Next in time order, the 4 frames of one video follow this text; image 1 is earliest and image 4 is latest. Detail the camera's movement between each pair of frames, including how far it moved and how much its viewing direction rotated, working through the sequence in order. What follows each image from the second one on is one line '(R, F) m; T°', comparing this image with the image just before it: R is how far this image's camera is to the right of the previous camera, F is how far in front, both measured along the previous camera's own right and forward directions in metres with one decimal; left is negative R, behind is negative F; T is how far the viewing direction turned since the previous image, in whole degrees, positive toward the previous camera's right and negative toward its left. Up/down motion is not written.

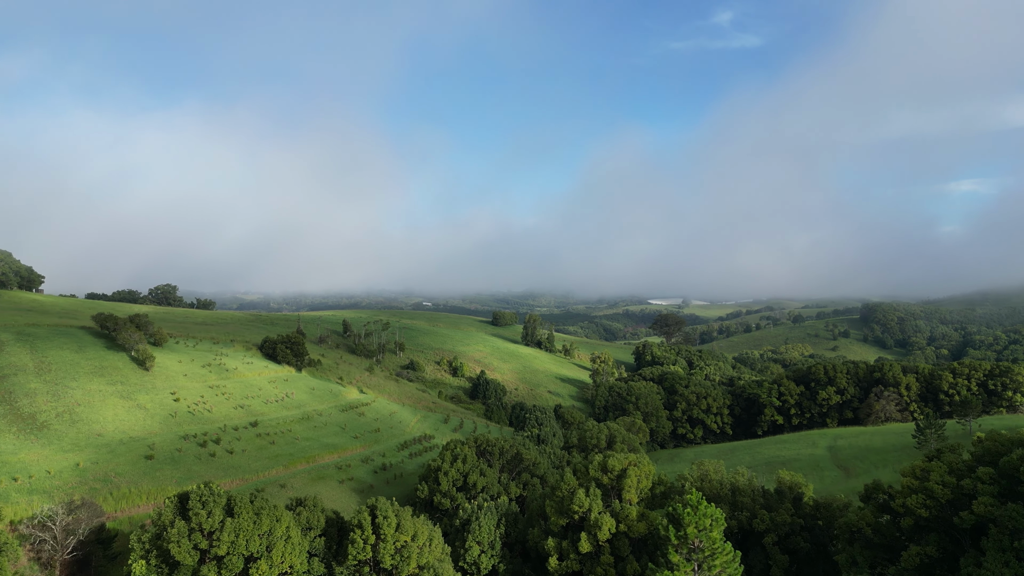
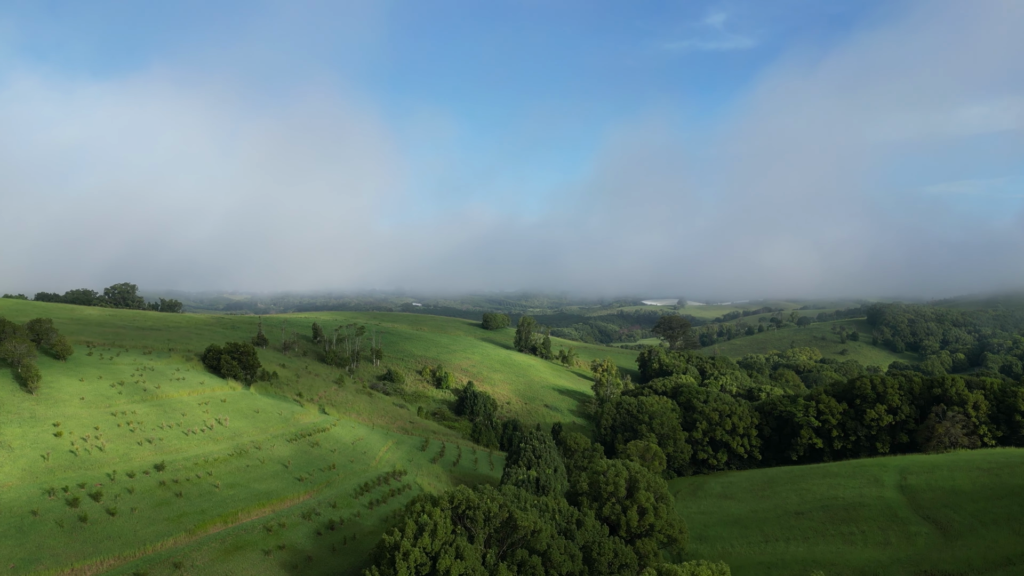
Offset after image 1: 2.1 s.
(+0.2, +10.5) m; +1°
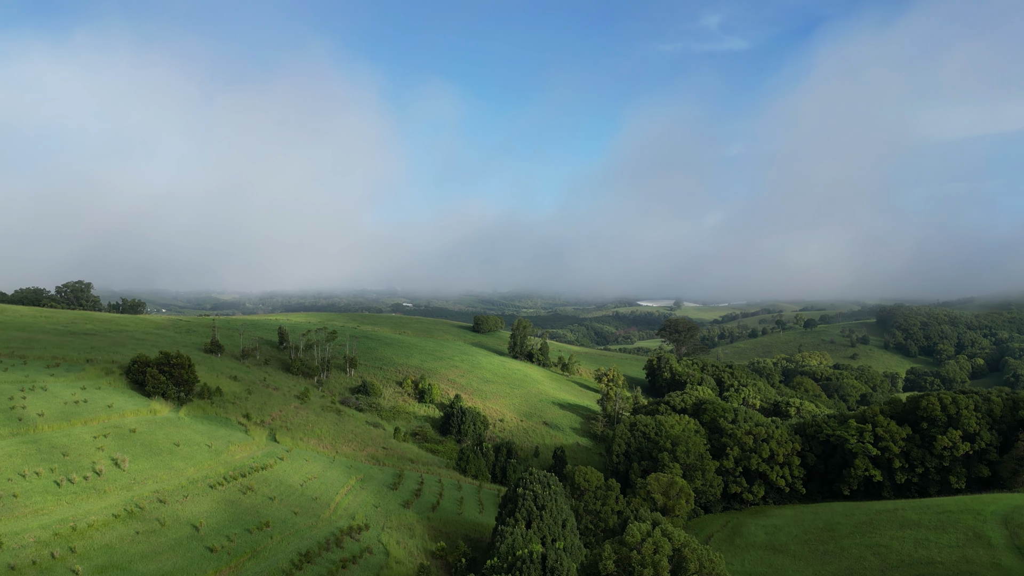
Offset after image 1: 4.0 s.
(-0.2, +10.1) m; +1°
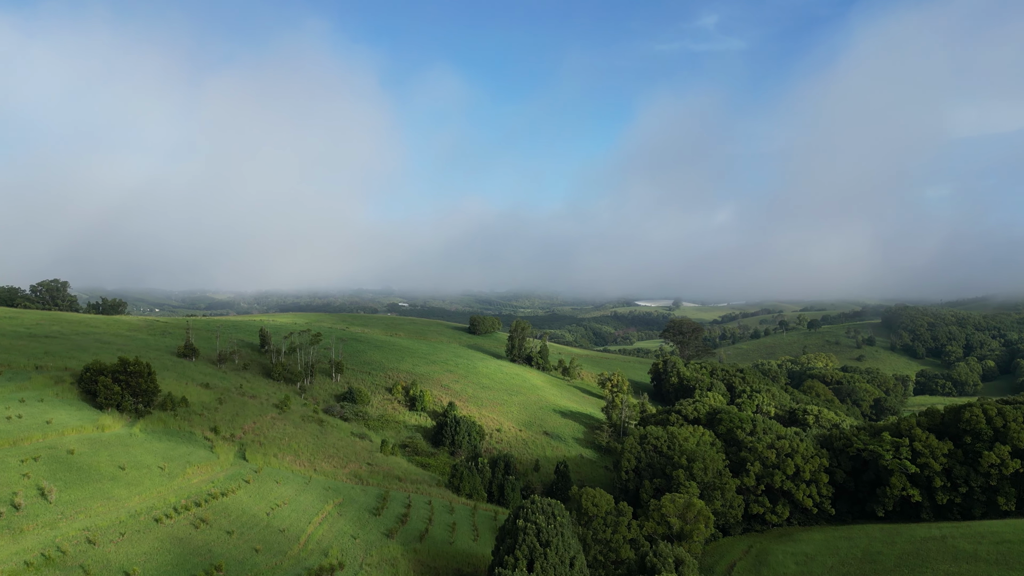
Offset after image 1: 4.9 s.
(-0.2, +4.8) m; 0°
